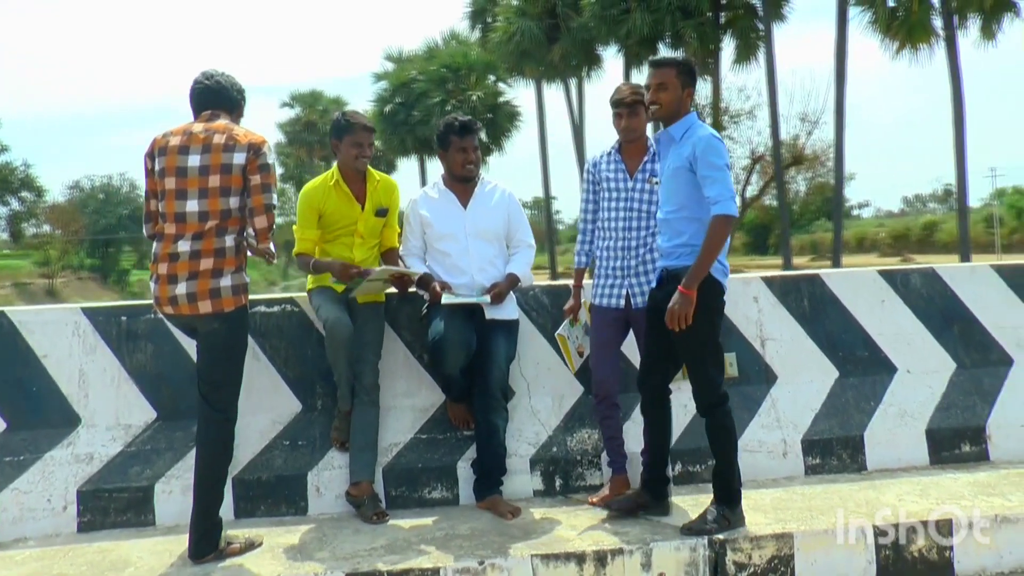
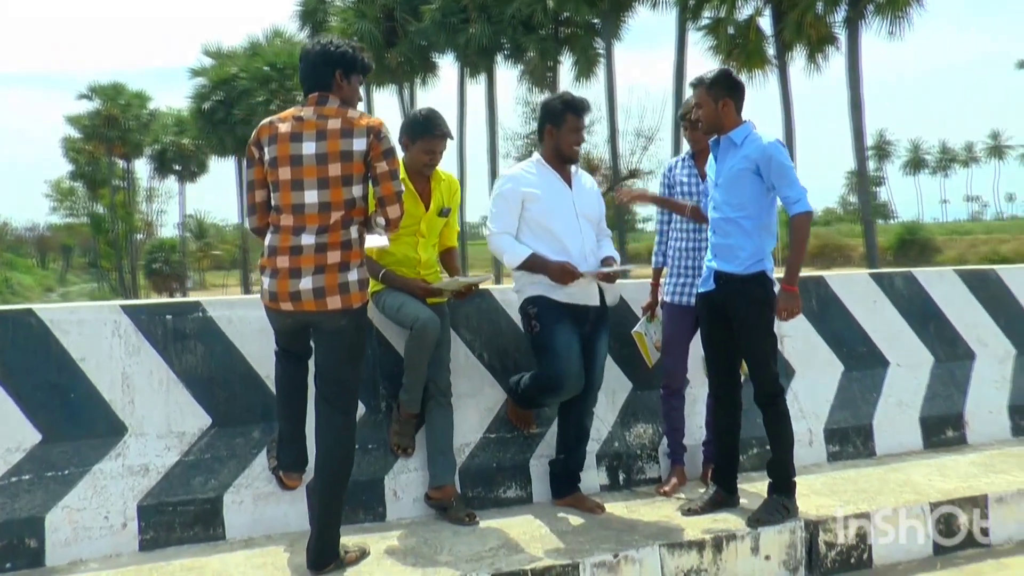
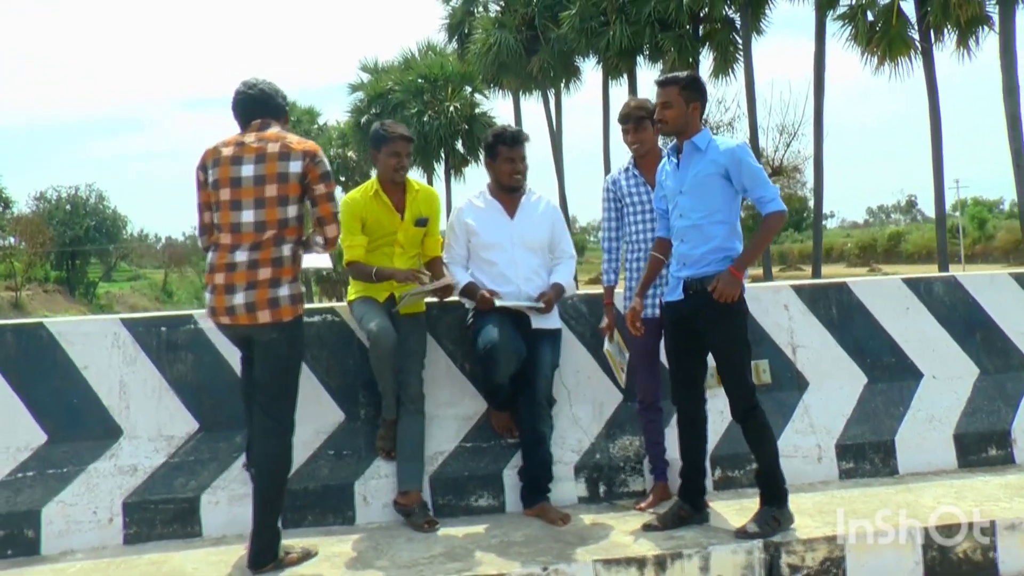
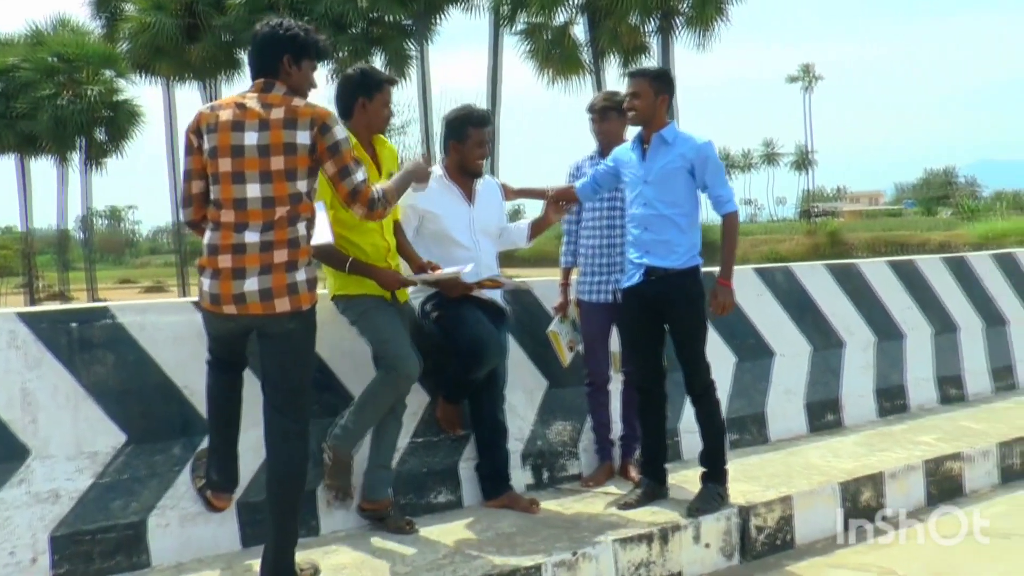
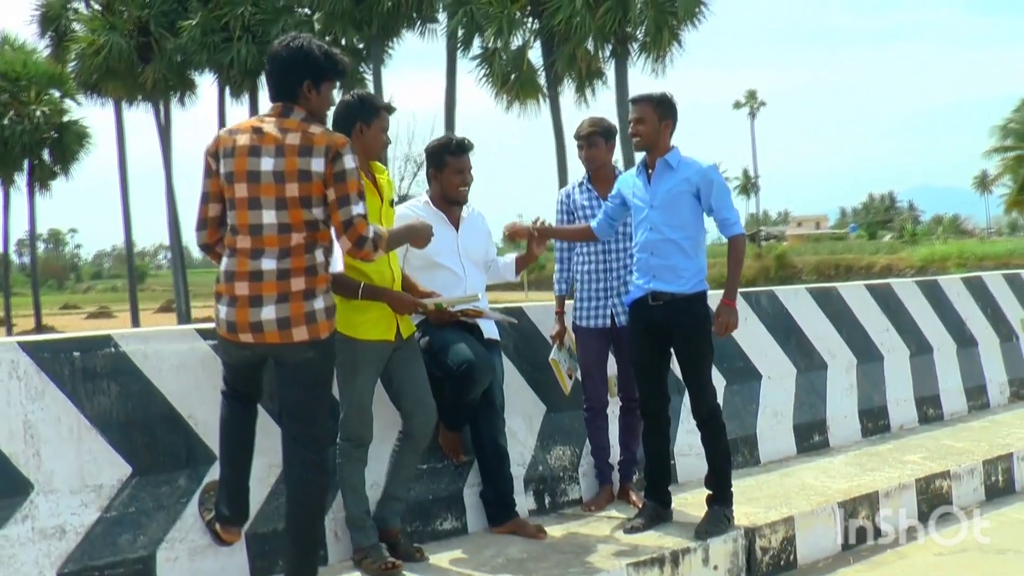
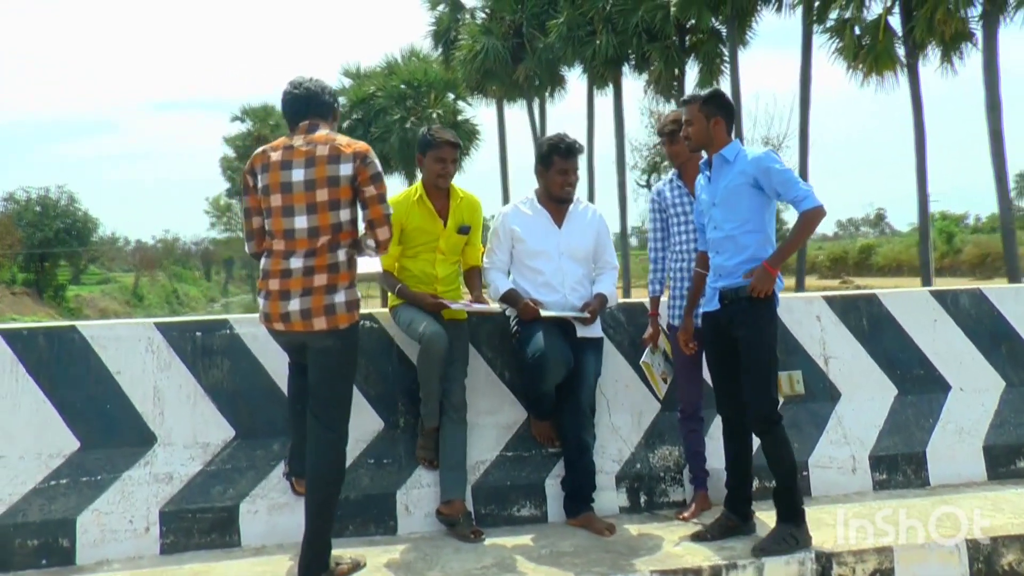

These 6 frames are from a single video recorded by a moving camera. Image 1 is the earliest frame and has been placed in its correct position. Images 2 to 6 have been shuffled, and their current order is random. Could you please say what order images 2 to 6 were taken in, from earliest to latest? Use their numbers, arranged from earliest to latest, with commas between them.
3, 6, 2, 4, 5
